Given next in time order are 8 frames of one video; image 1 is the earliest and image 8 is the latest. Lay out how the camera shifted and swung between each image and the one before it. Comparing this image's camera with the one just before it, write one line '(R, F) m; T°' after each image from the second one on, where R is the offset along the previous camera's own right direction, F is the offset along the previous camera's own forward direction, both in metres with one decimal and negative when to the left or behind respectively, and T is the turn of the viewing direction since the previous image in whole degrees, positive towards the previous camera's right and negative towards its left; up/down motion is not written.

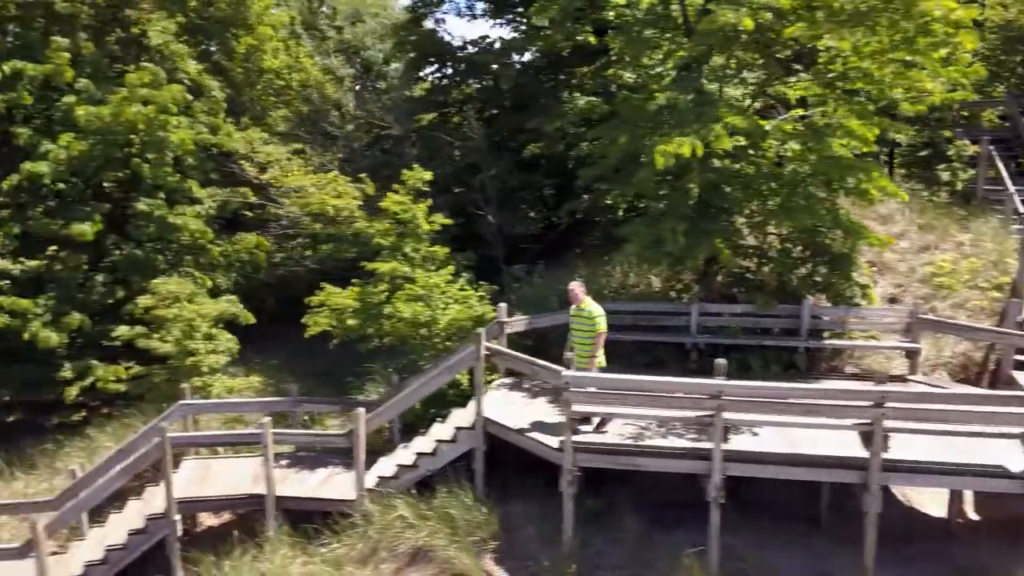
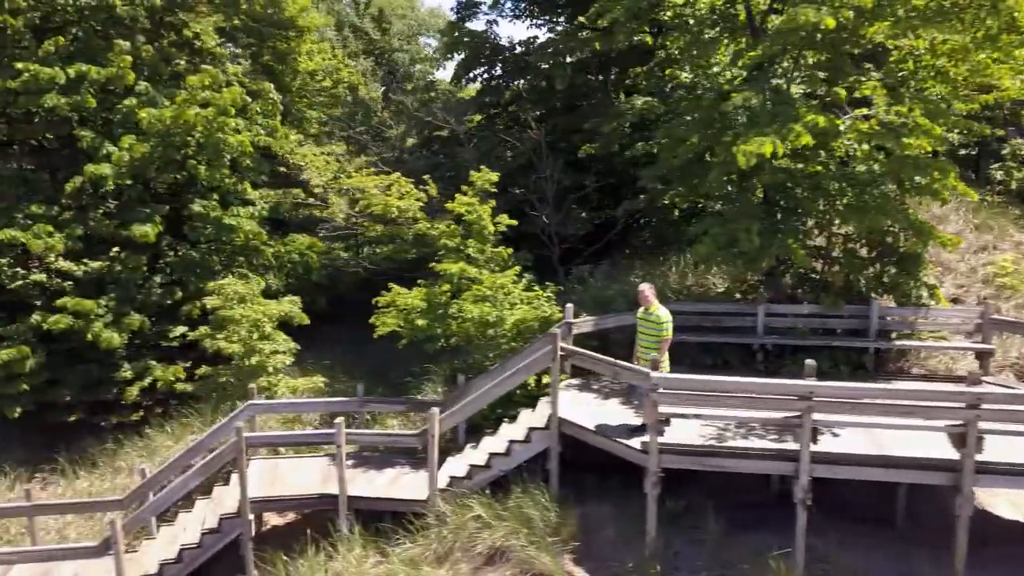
(-0.5, 0.0) m; -1°
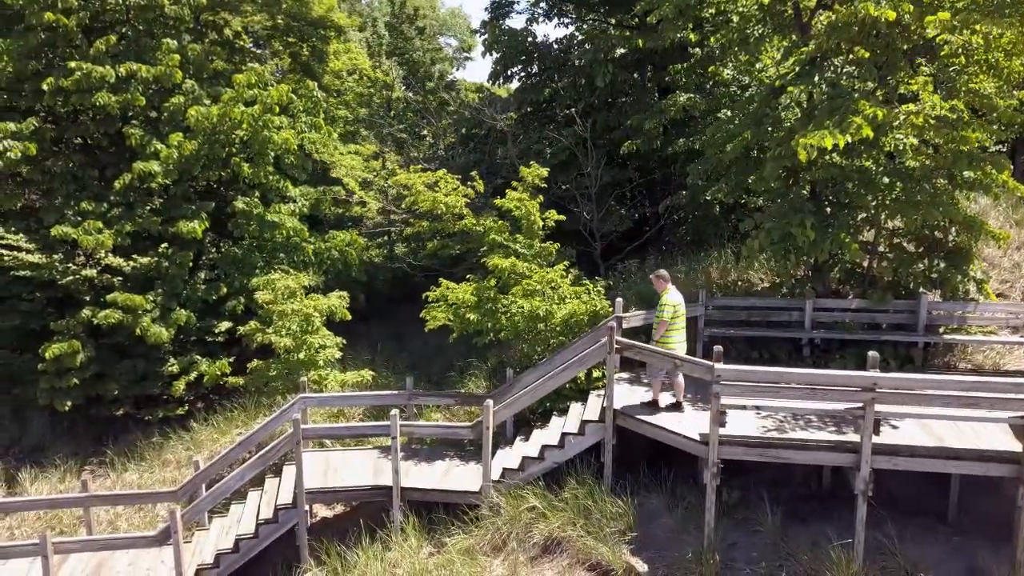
(-0.4, -0.1) m; -1°
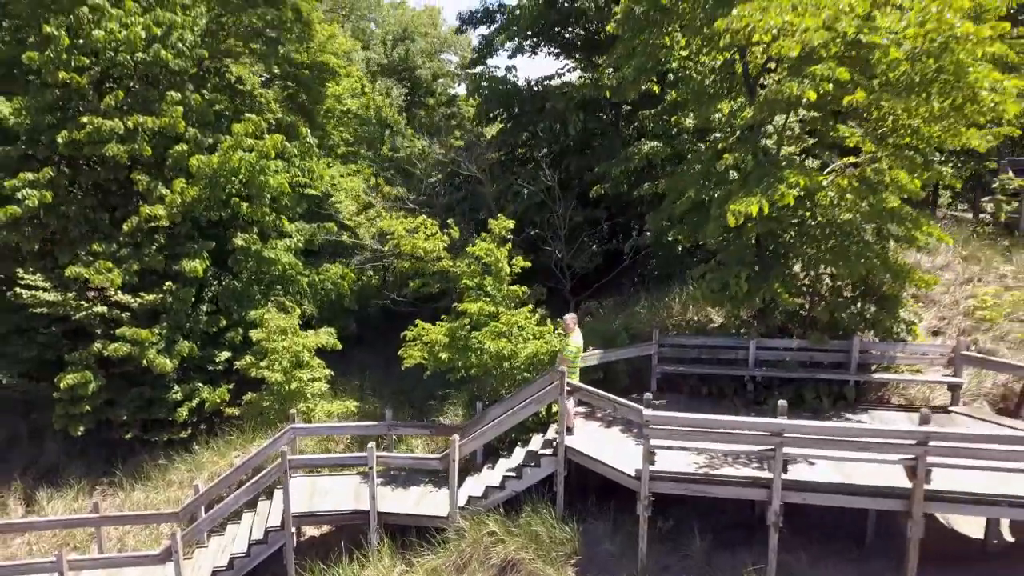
(+0.5, -0.9) m; -1°
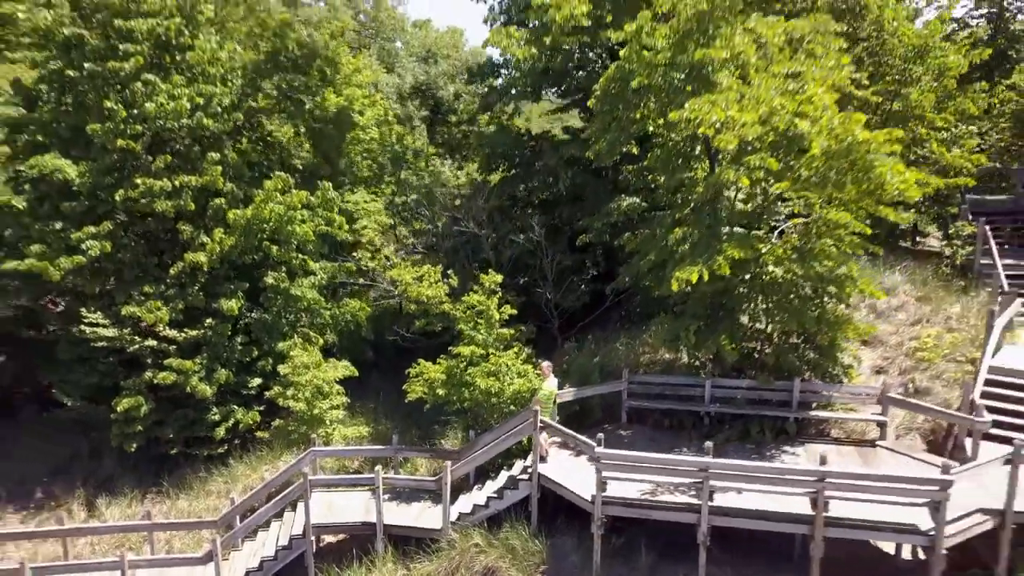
(+0.6, -1.7) m; -2°
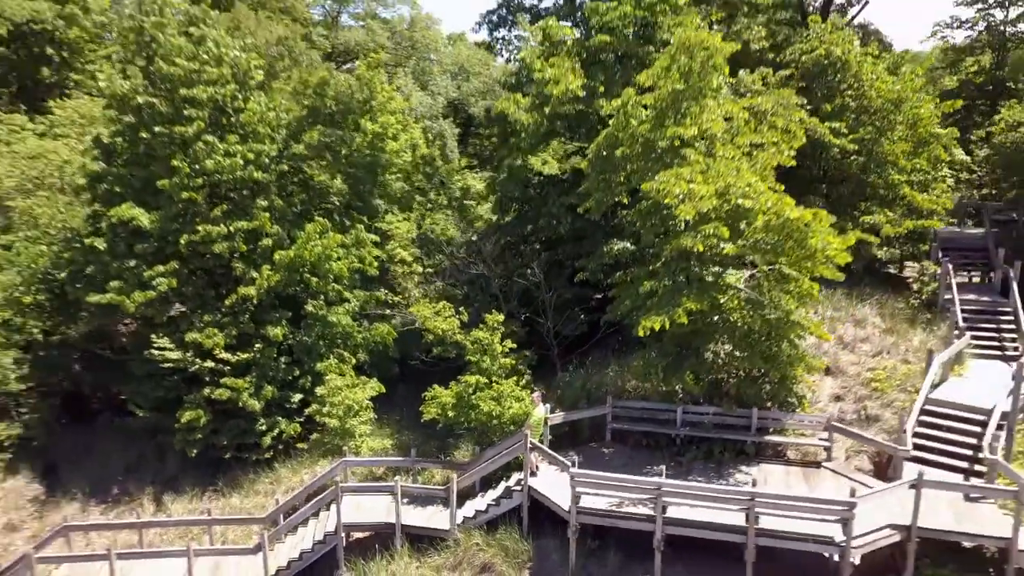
(+0.6, -2.1) m; -3°
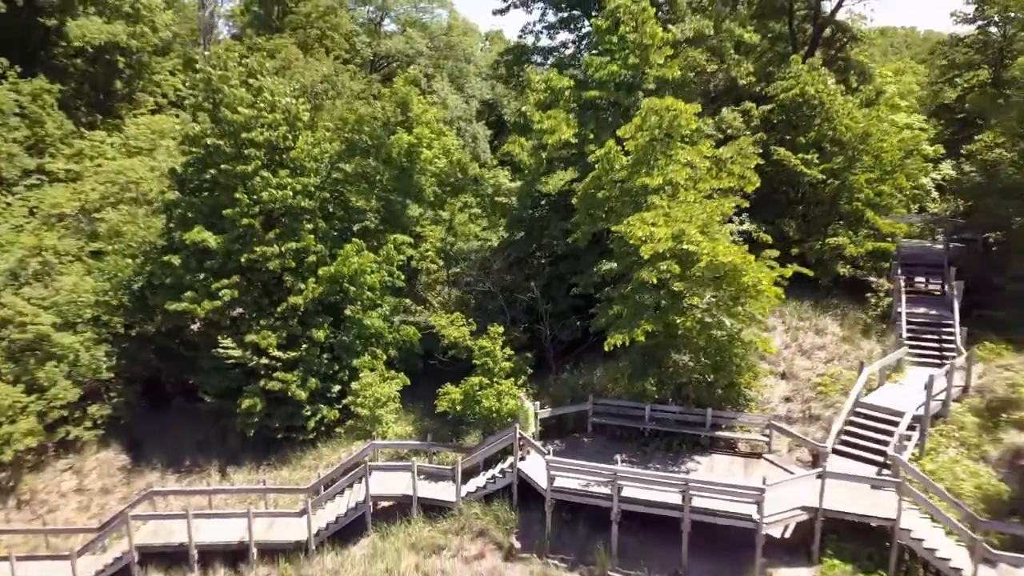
(+1.0, -2.9) m; -3°
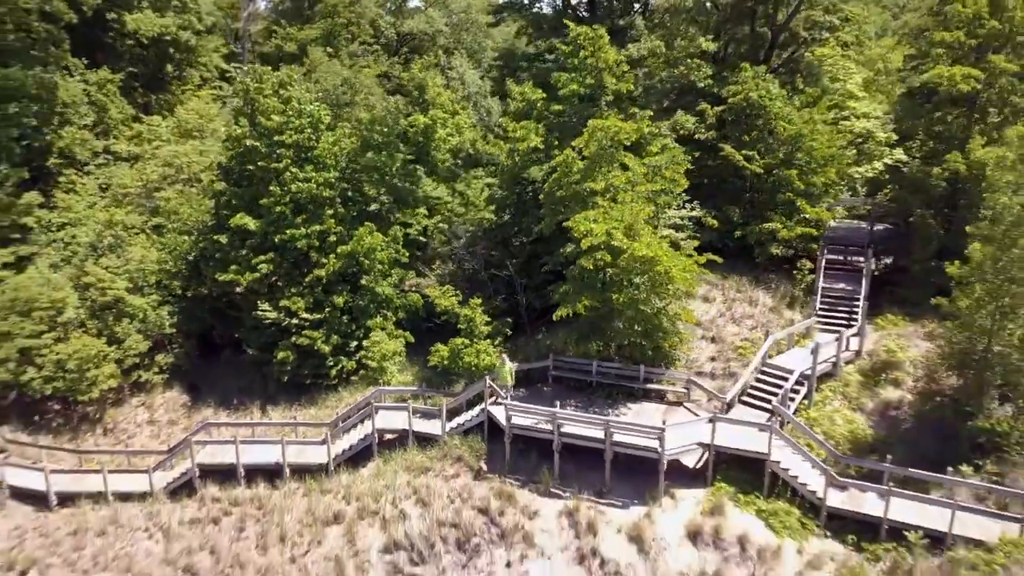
(+1.6, -4.2) m; -3°
